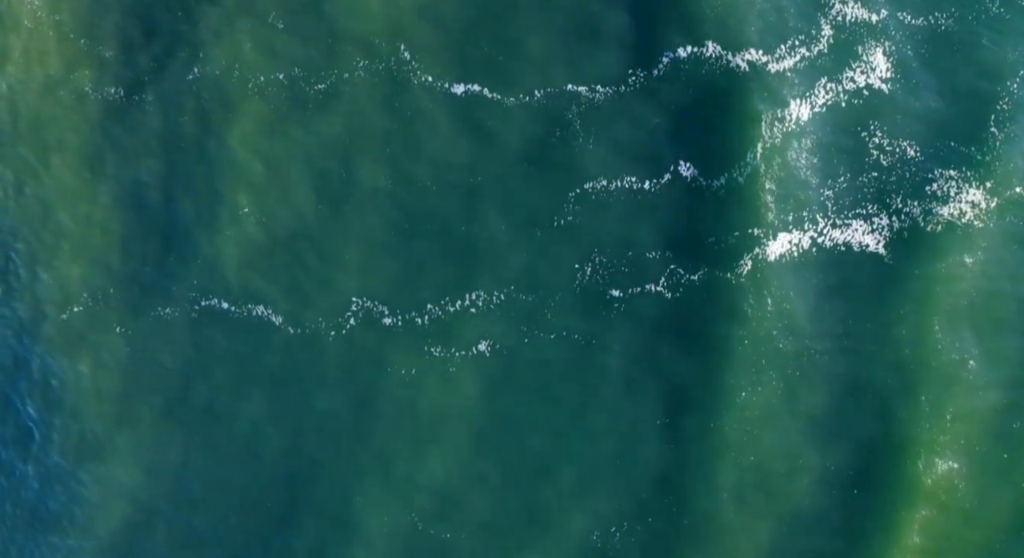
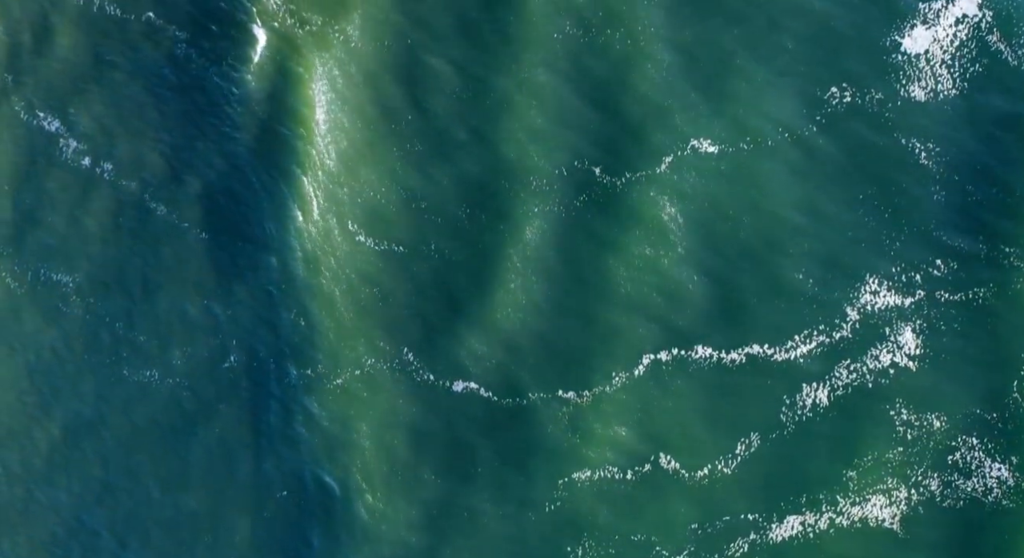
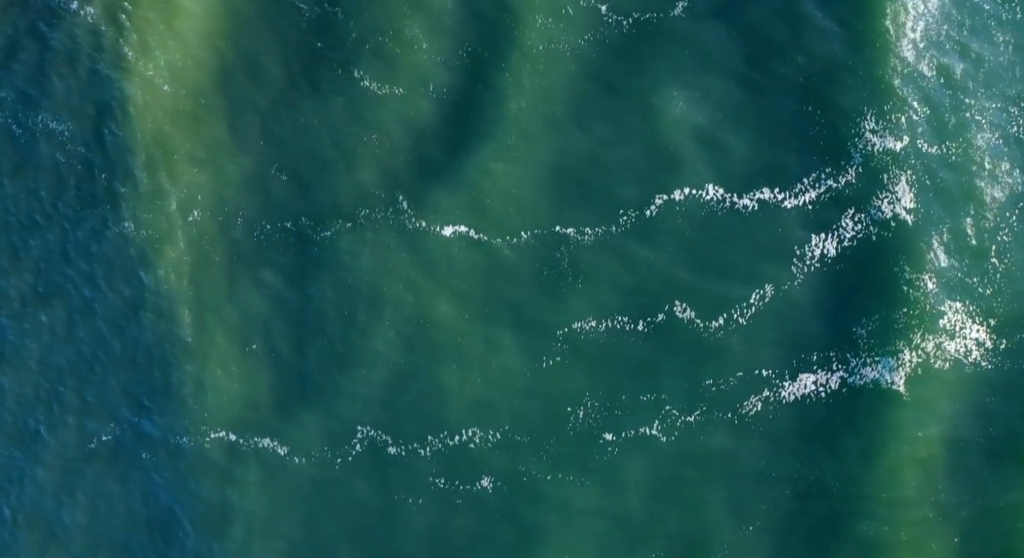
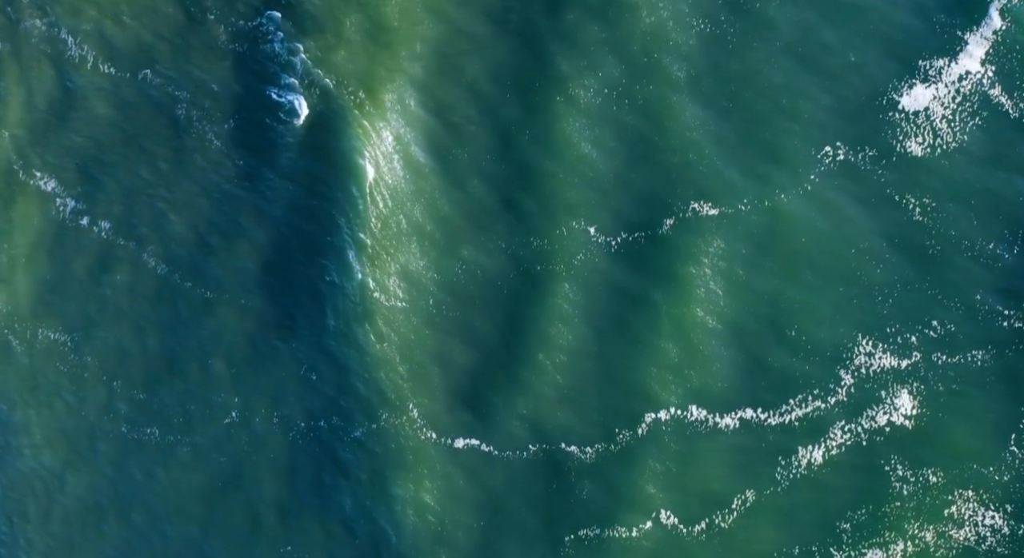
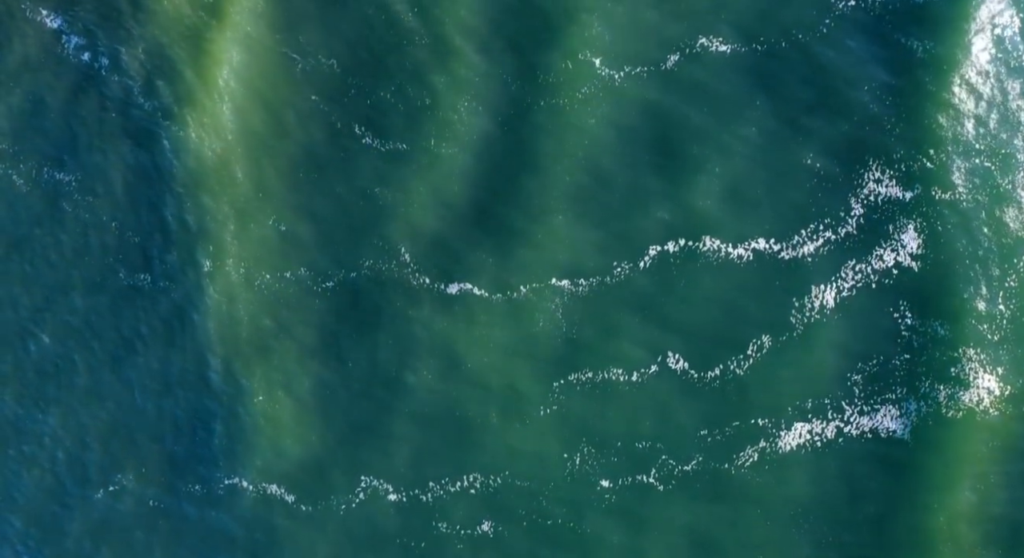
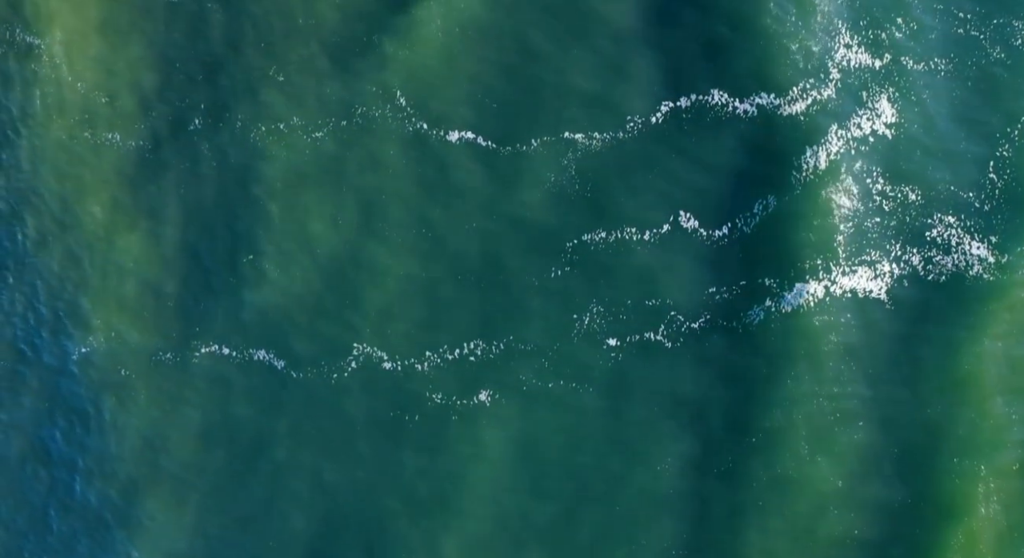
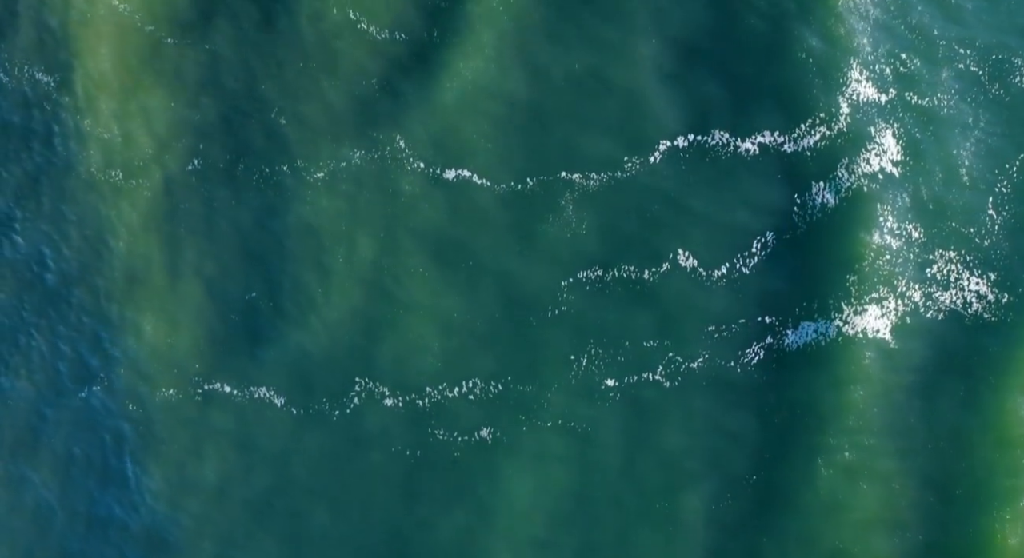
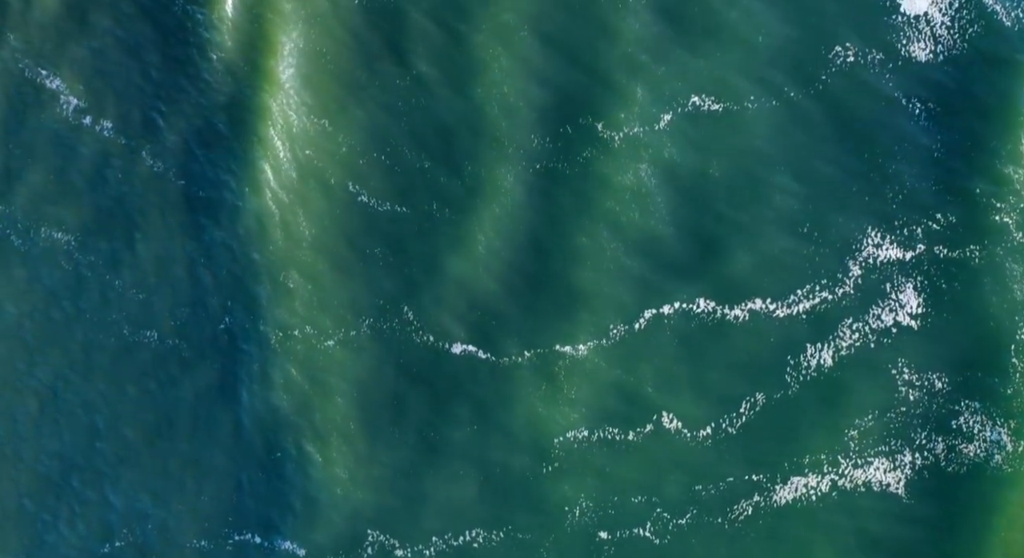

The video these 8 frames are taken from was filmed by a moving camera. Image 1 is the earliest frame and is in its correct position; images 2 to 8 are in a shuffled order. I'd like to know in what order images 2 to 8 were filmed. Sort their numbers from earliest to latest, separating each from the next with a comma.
6, 7, 3, 5, 8, 2, 4
